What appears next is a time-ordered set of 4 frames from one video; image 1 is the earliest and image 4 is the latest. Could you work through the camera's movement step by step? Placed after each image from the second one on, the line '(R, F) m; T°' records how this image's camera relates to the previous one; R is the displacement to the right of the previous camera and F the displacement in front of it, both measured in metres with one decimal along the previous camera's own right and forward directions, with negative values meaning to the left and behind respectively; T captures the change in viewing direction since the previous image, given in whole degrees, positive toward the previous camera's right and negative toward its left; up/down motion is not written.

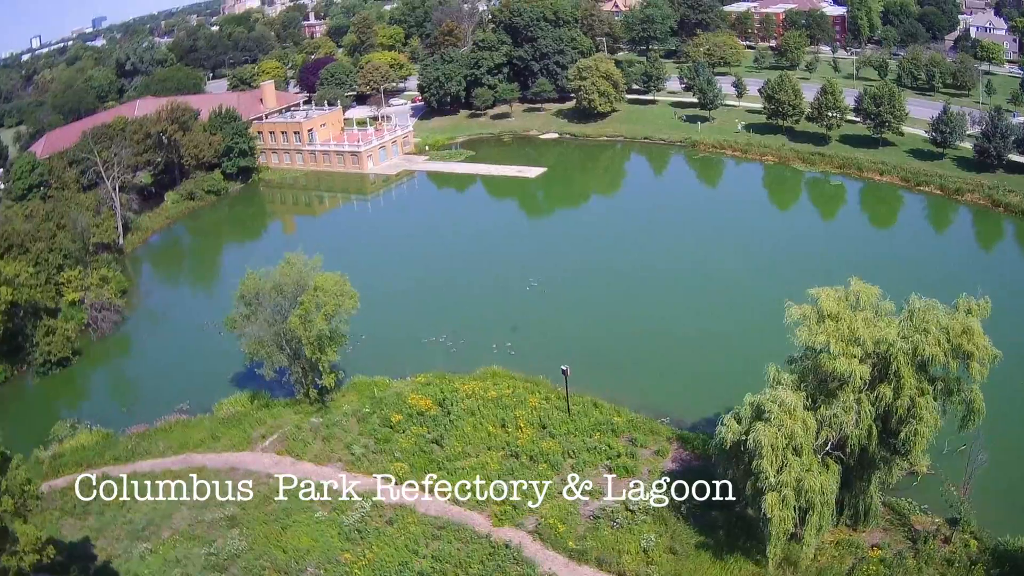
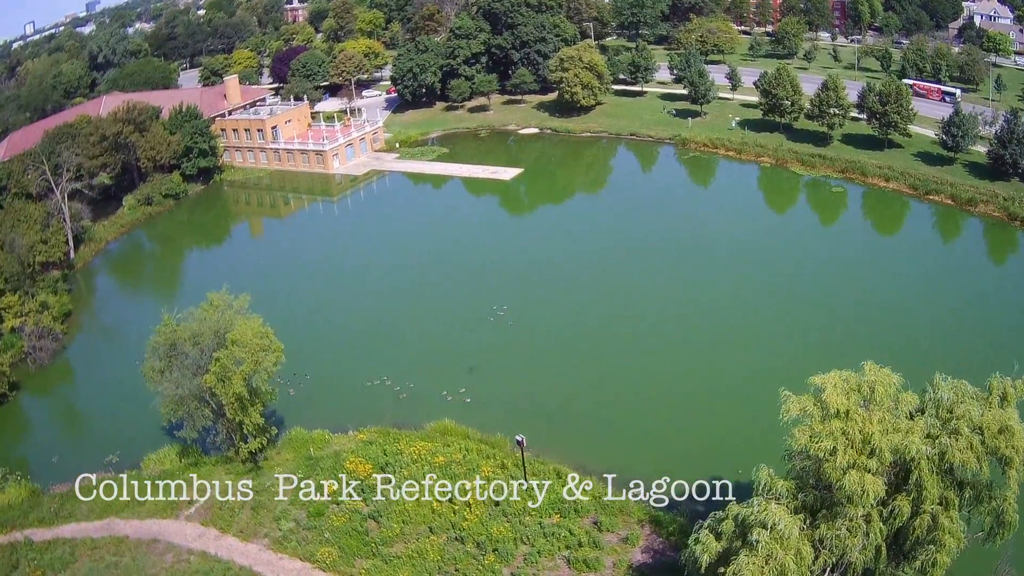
(+1.2, +2.7) m; 0°
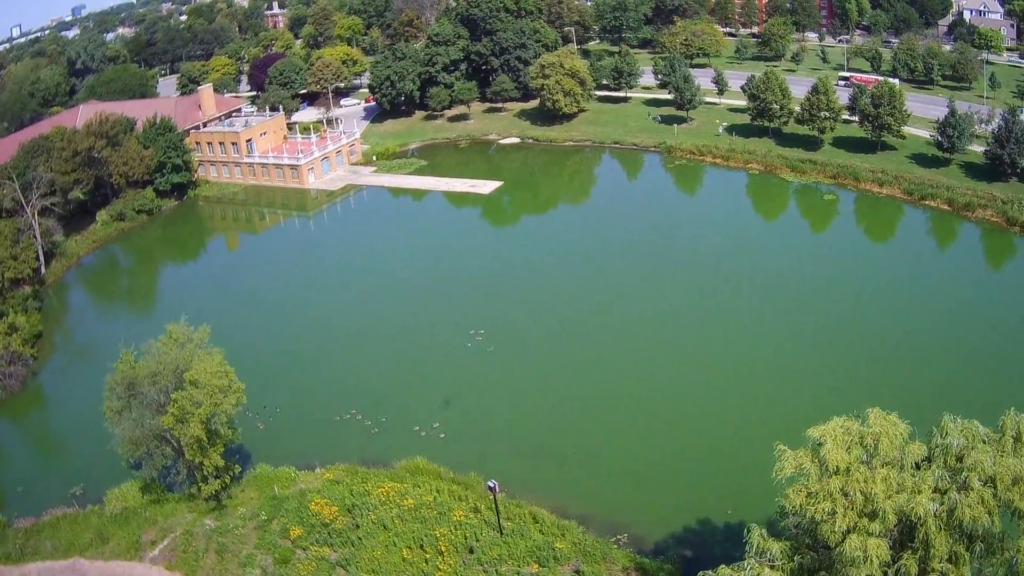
(+0.4, +1.0) m; 0°
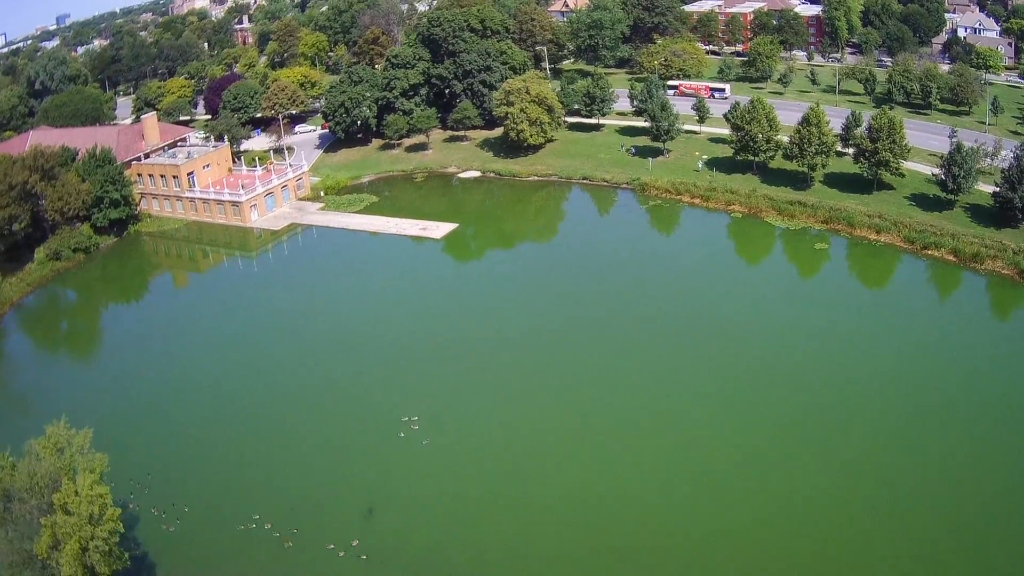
(+1.1, +2.8) m; +1°
